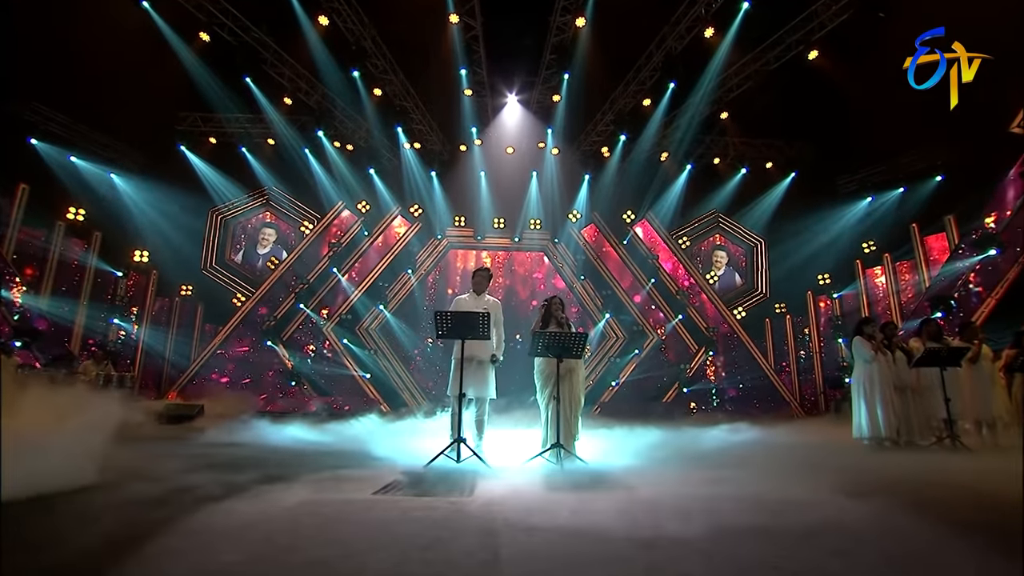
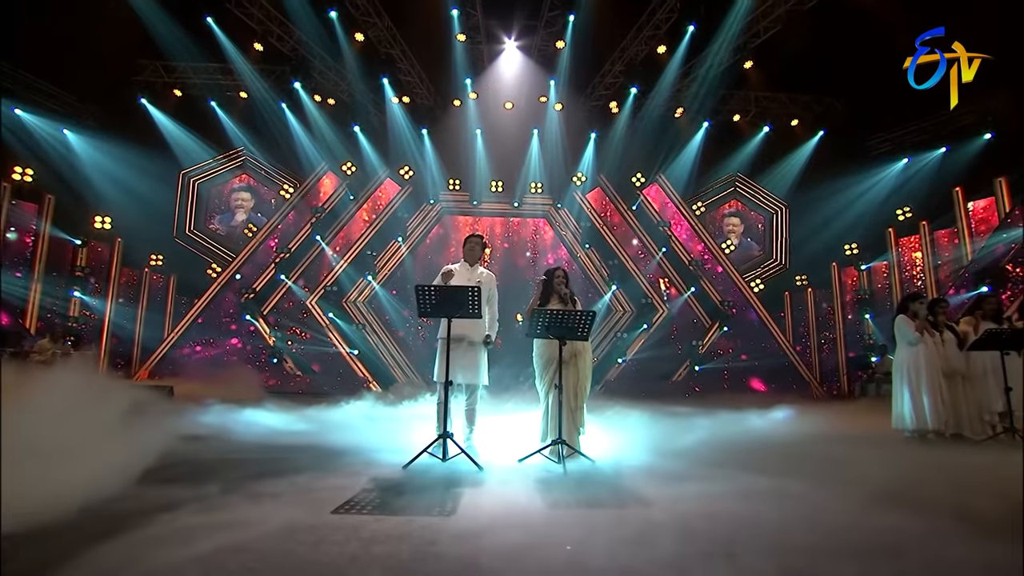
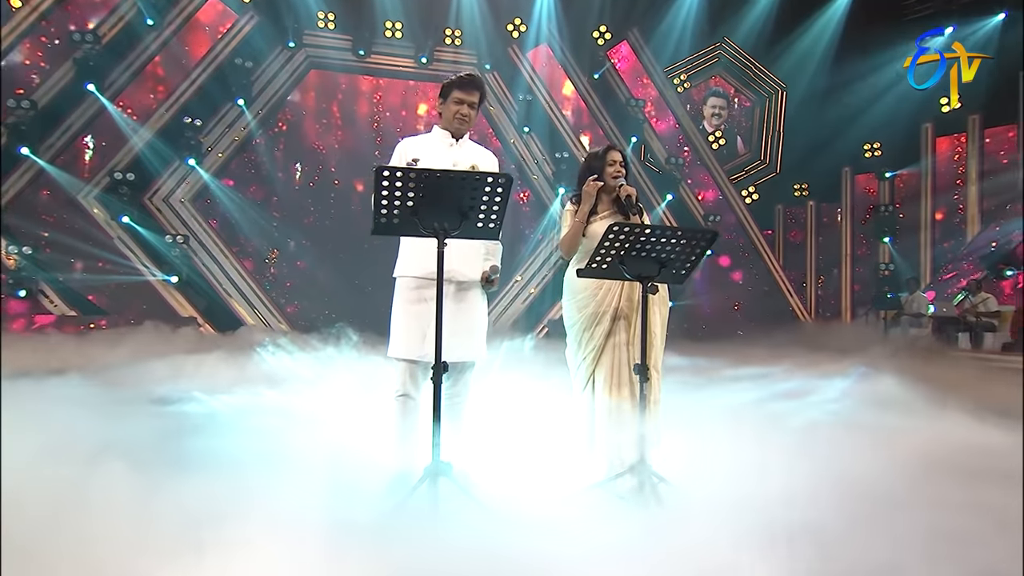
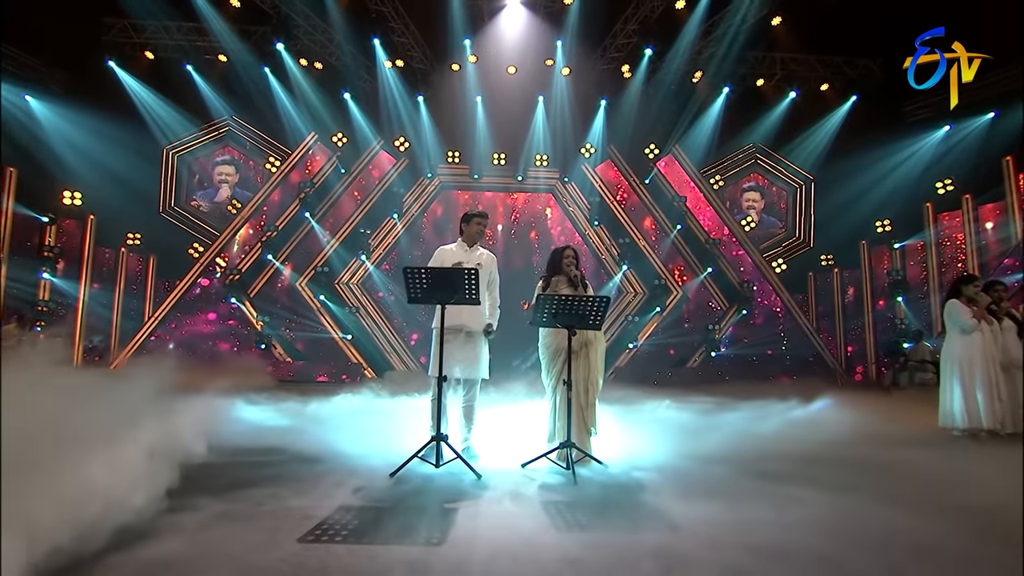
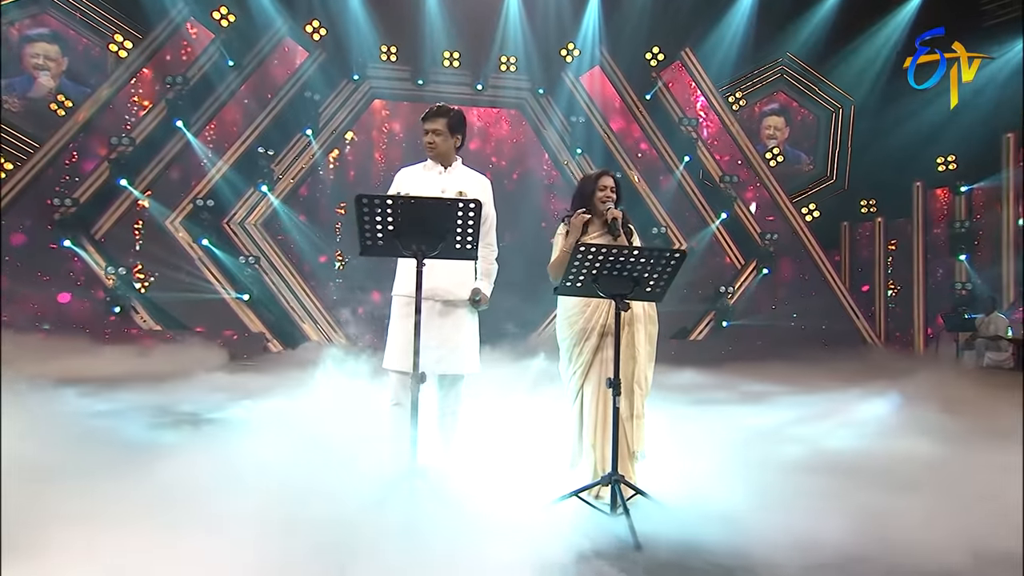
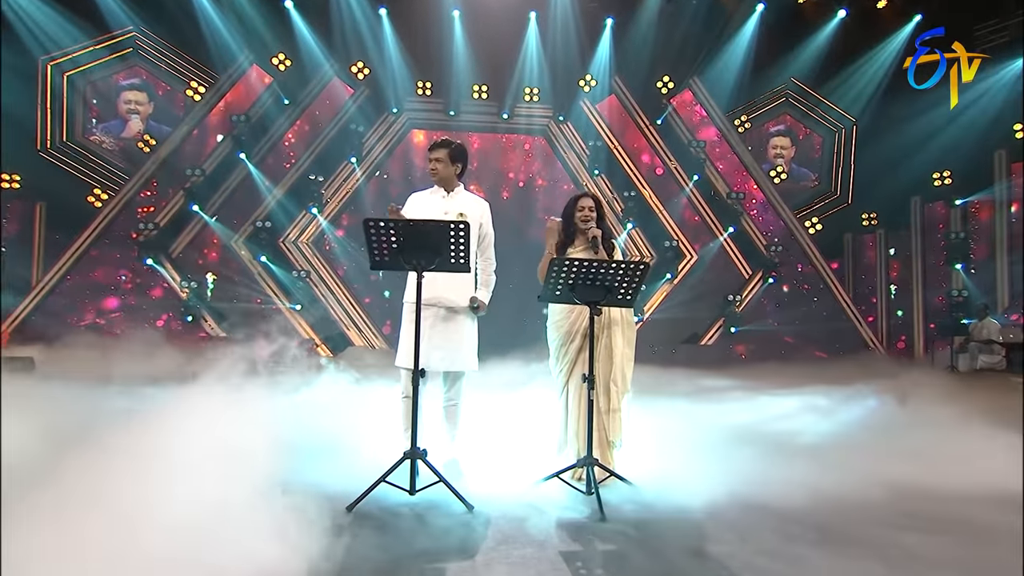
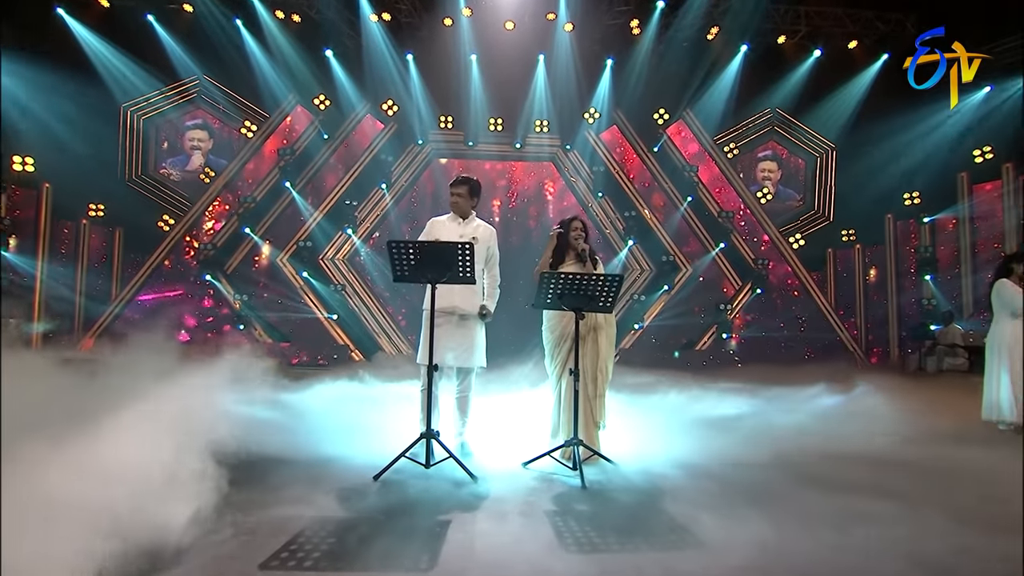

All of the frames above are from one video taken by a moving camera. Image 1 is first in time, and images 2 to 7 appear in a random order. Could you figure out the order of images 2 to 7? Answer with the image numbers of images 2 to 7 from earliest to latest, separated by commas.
2, 4, 7, 6, 5, 3
